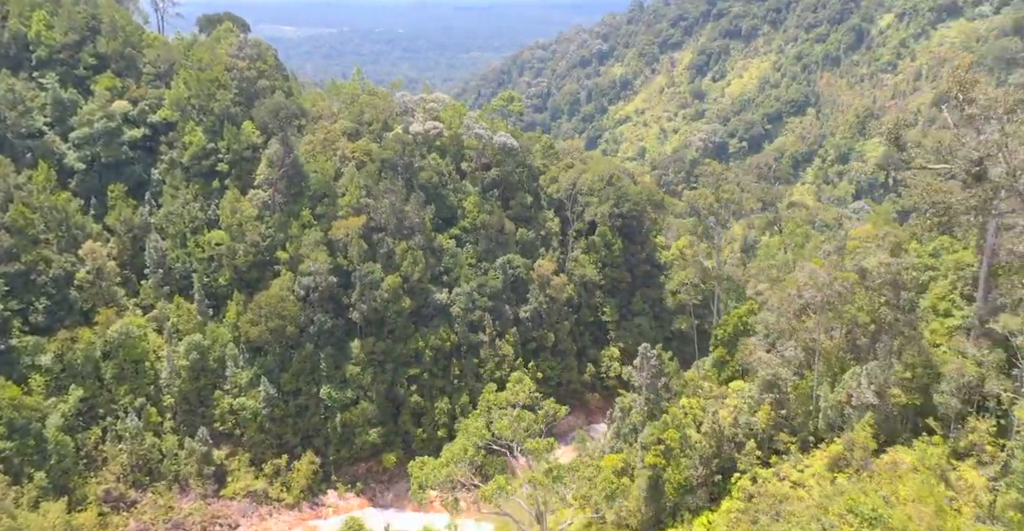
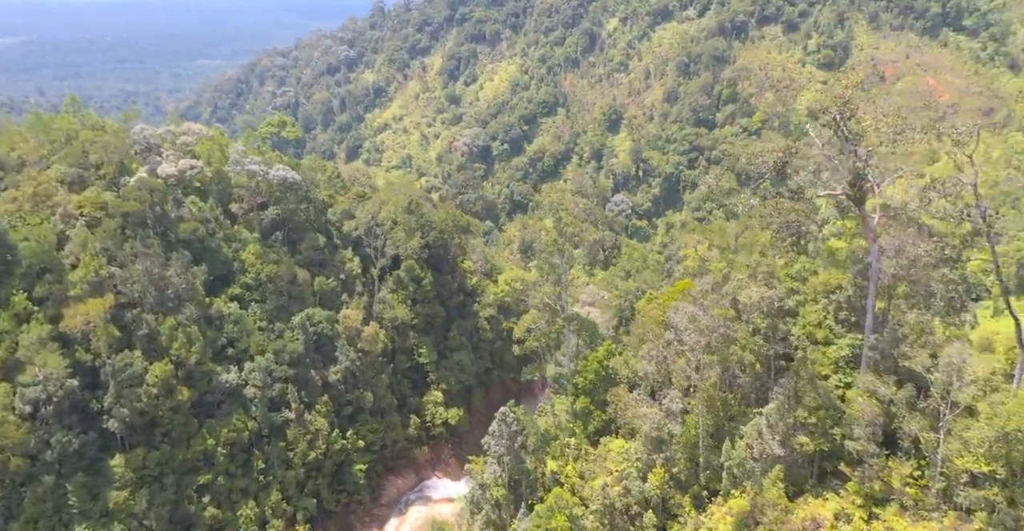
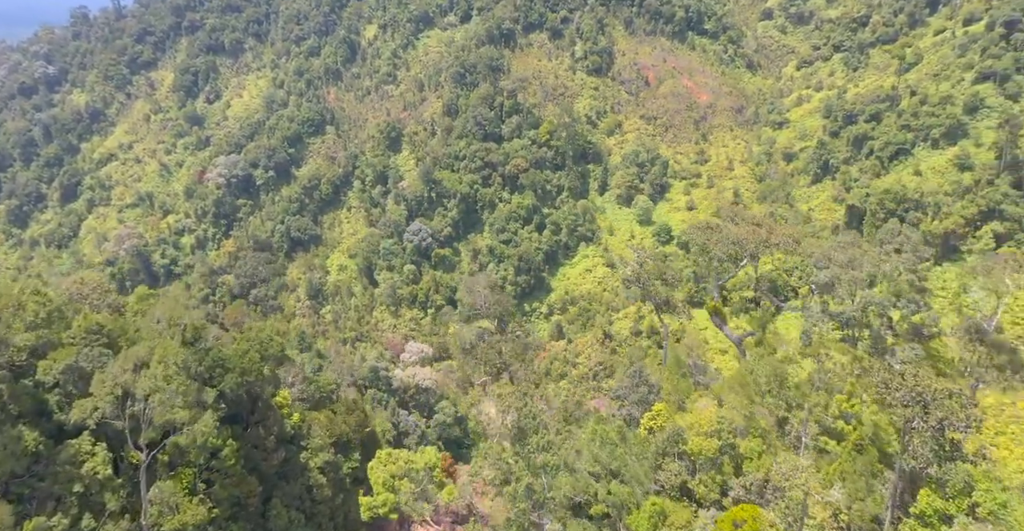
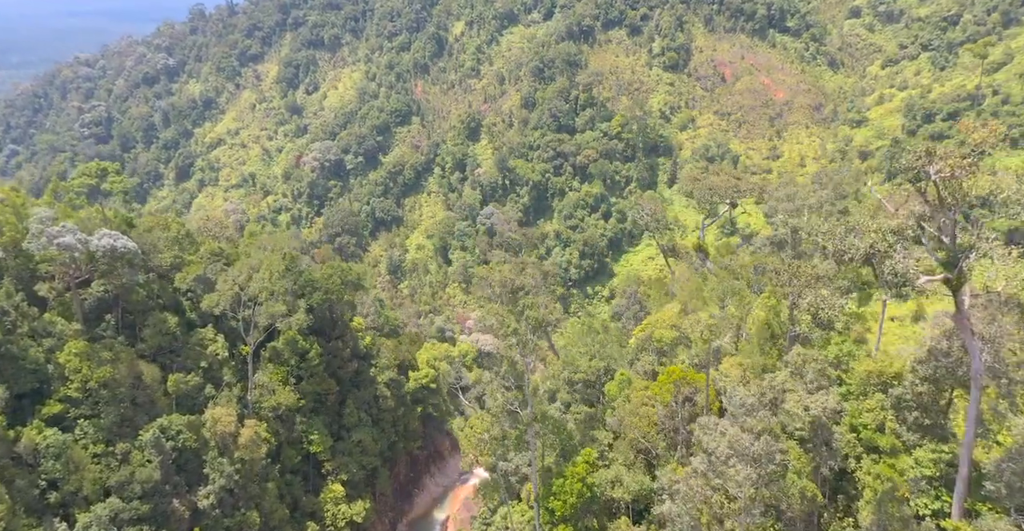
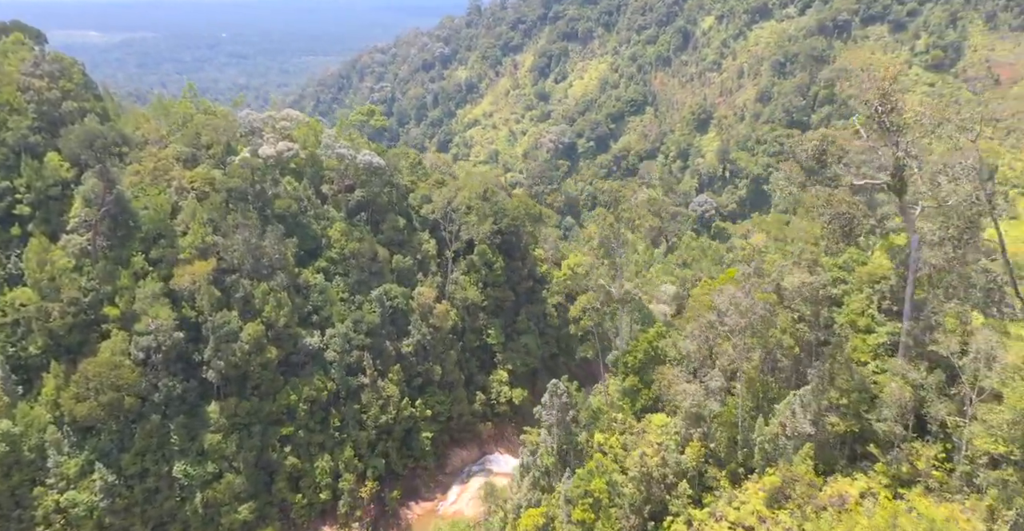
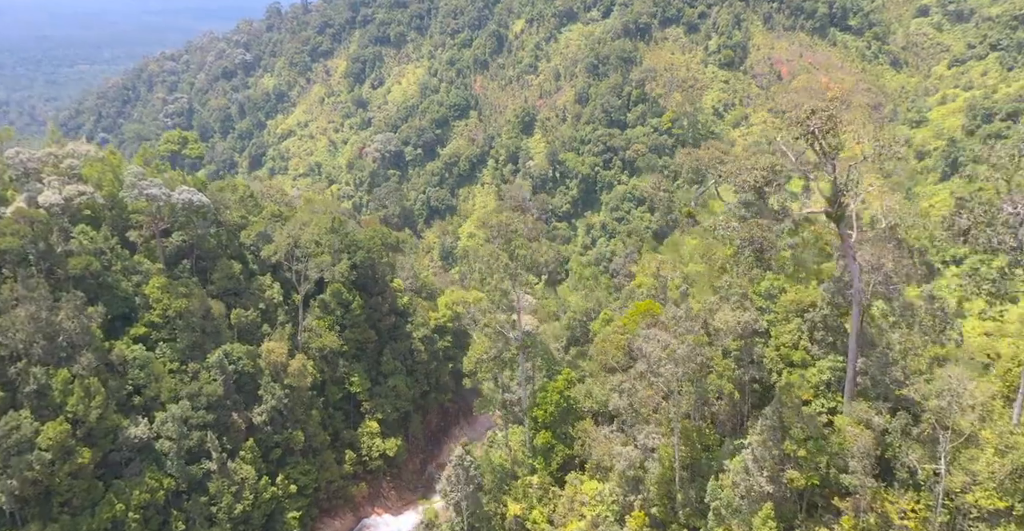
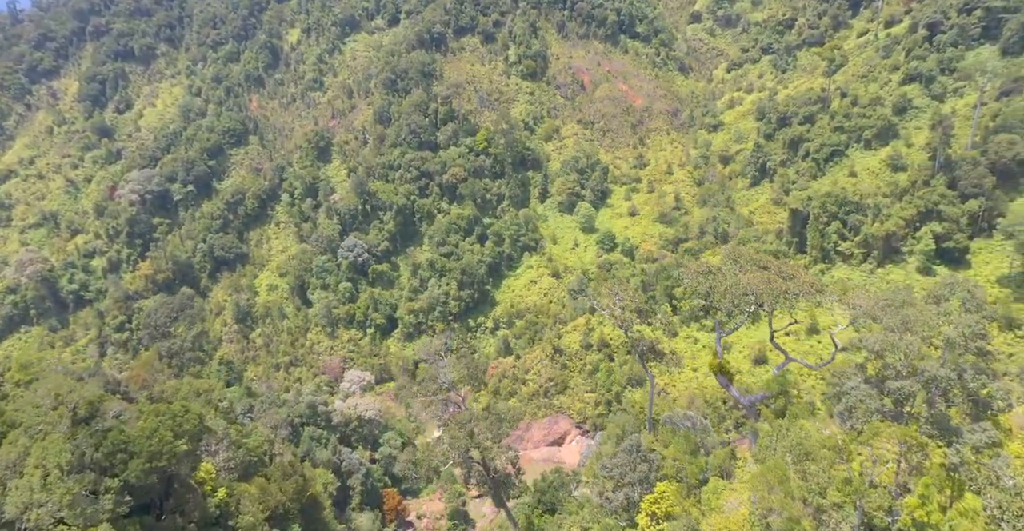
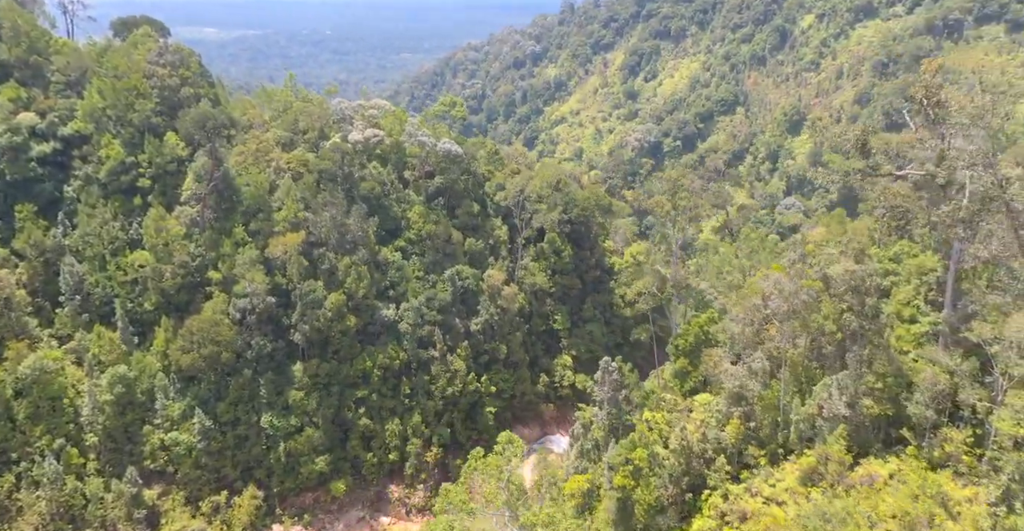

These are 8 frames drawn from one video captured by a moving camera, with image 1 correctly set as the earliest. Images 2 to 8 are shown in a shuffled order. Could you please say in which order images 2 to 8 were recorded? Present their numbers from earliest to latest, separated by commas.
8, 5, 2, 6, 4, 3, 7
